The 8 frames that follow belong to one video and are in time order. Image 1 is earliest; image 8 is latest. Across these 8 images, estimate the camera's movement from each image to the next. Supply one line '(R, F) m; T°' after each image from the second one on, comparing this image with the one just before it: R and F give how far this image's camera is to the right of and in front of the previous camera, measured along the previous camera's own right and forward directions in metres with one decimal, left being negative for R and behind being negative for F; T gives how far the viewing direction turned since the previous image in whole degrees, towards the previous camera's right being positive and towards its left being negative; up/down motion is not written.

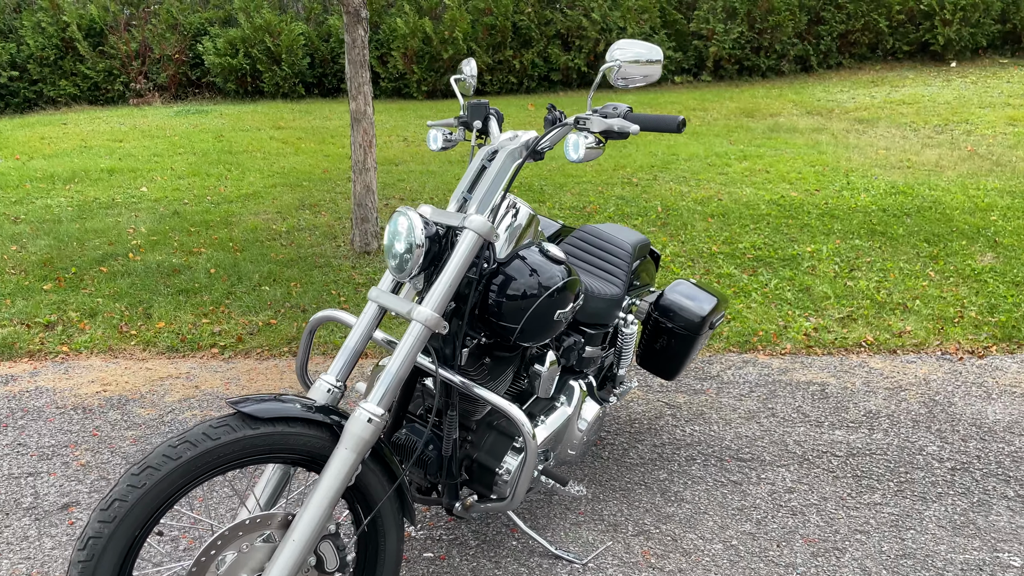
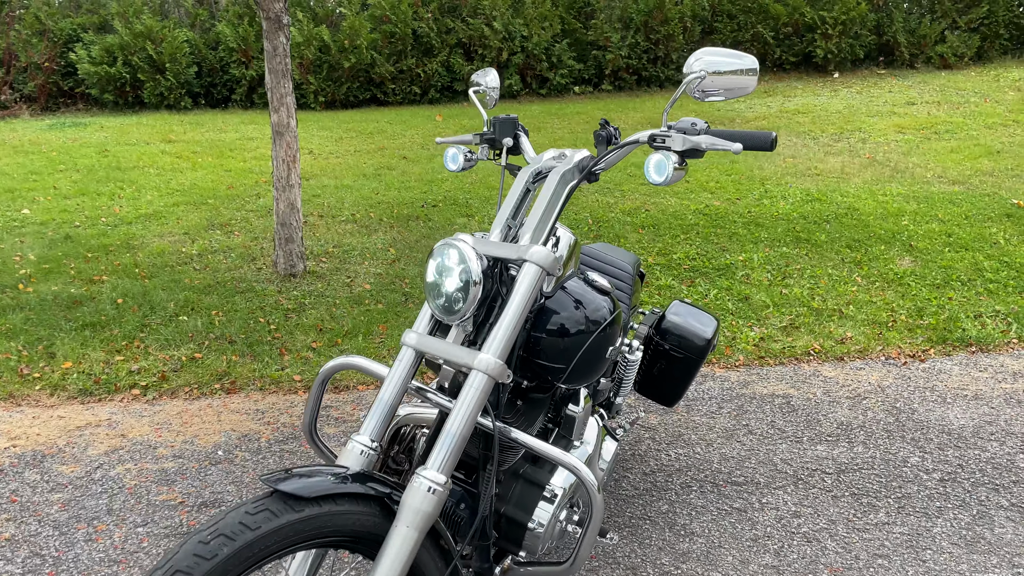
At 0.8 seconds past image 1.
(-0.4, +0.3) m; +8°
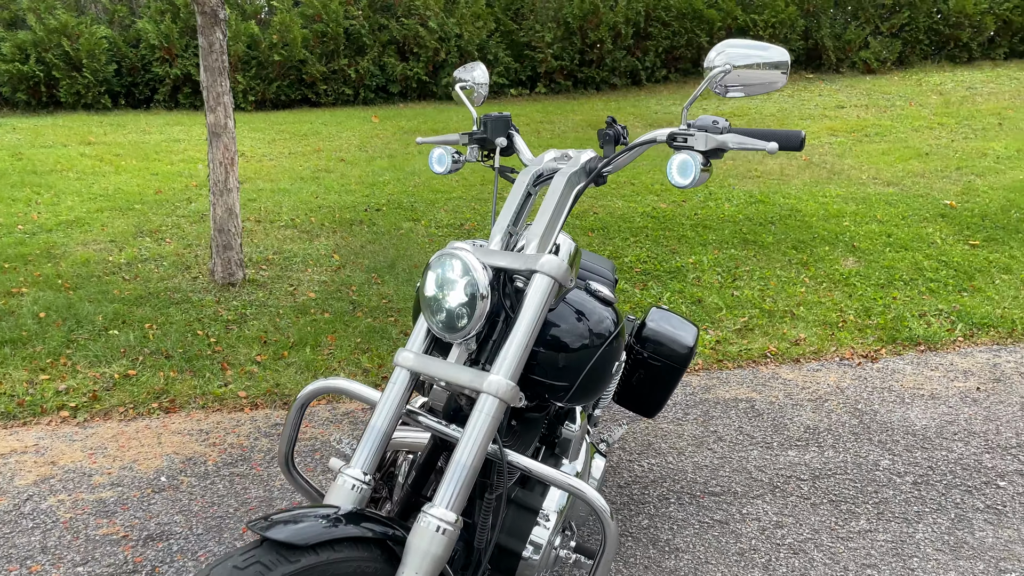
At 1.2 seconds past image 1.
(-0.1, +0.2) m; +5°
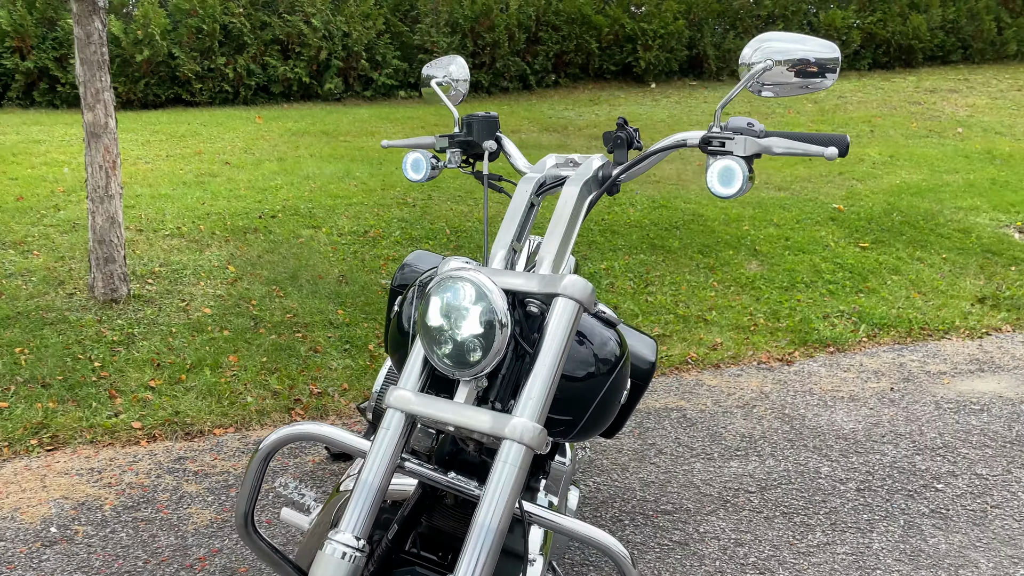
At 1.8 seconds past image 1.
(-0.2, +0.2) m; +8°
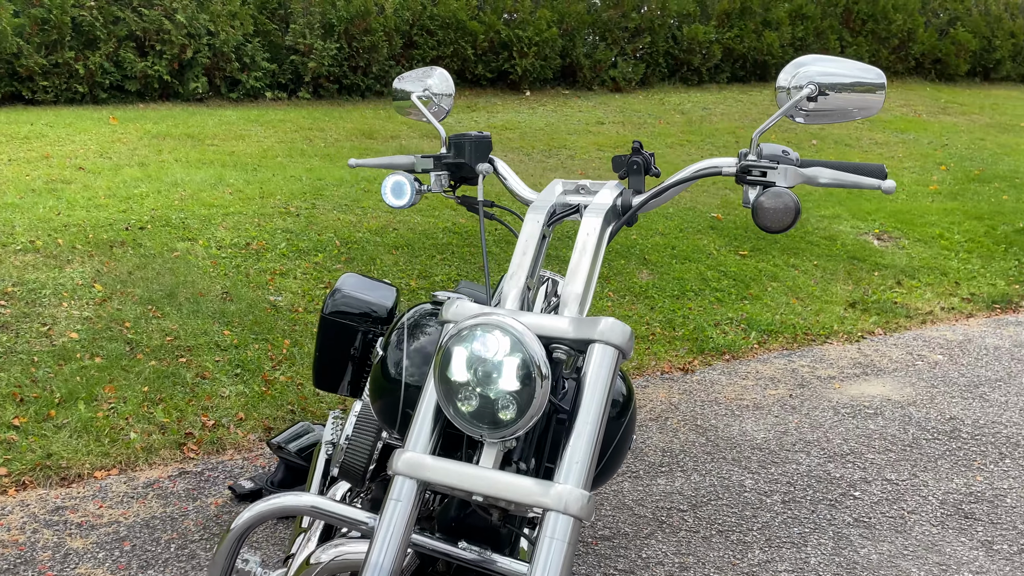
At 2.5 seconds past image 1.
(-0.2, +0.2) m; +10°
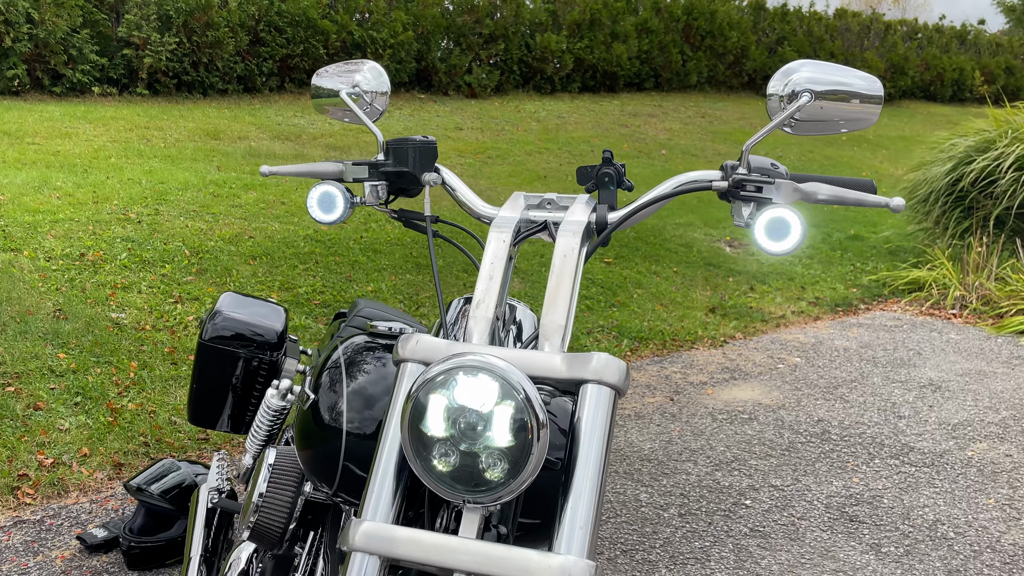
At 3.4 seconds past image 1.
(-0.2, +0.2) m; +10°
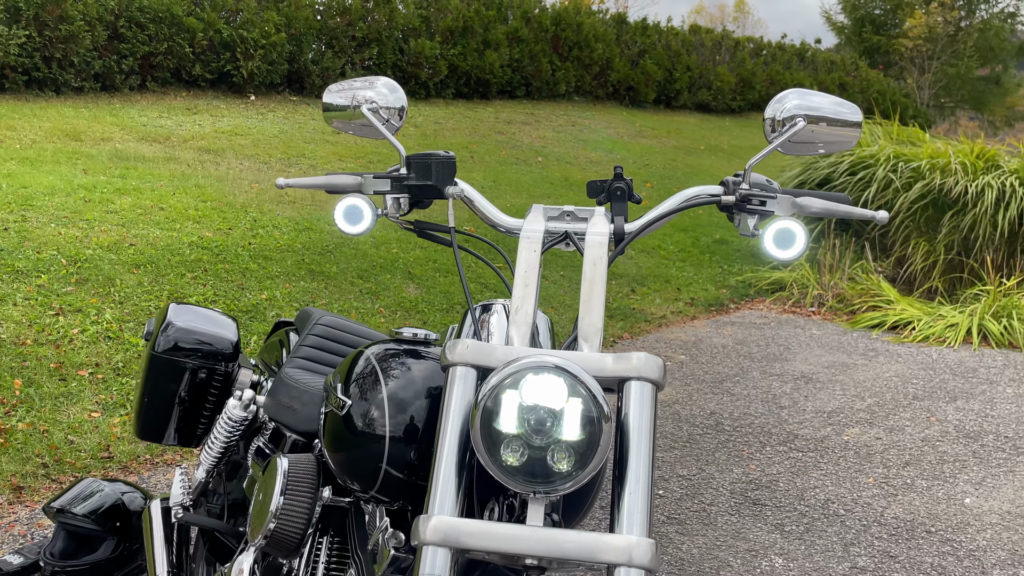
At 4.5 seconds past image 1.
(-0.2, -0.1) m; +9°
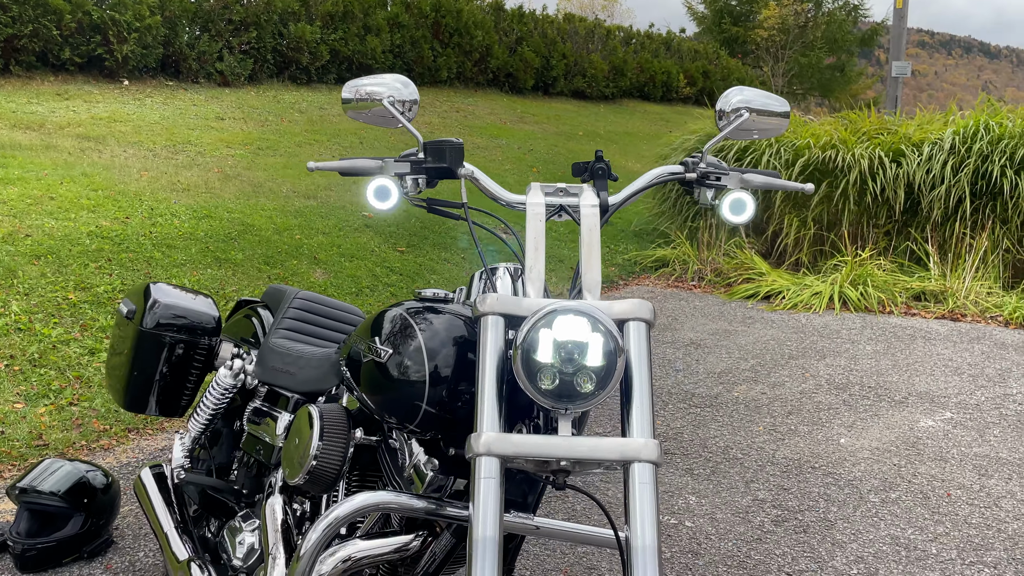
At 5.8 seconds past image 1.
(-0.2, -0.2) m; +8°
